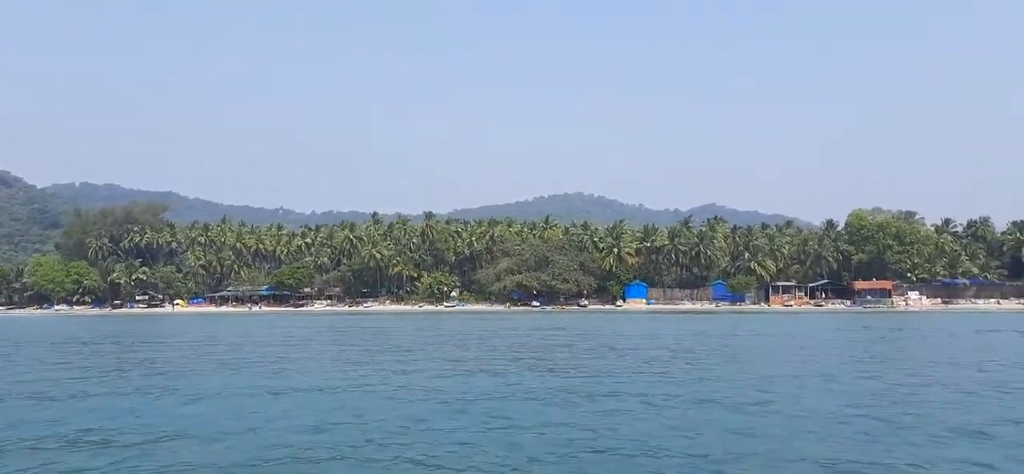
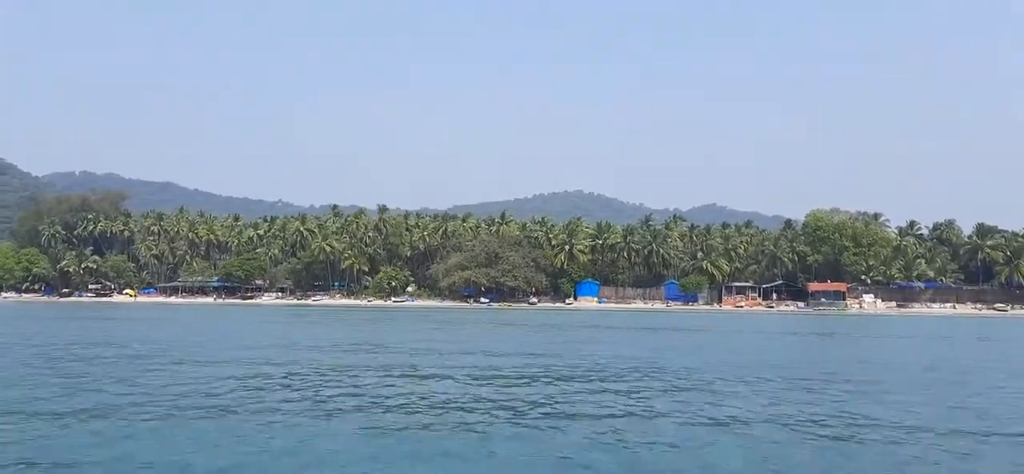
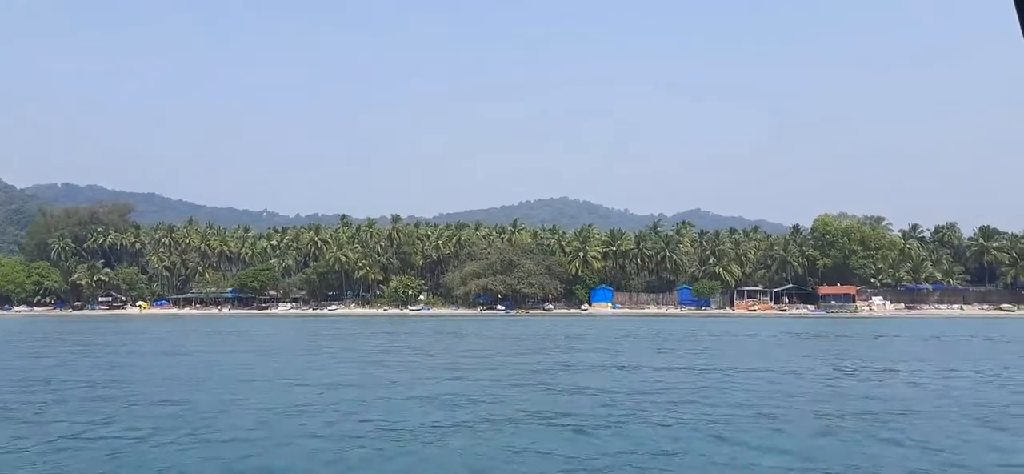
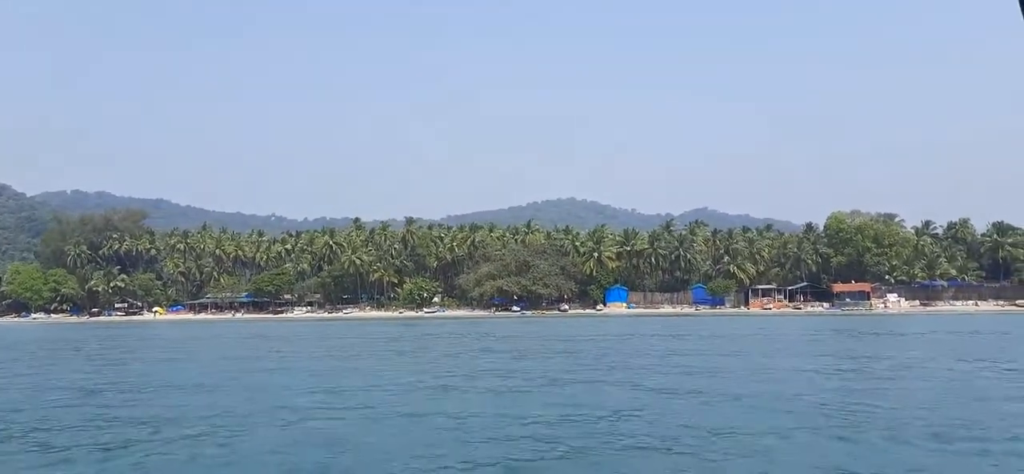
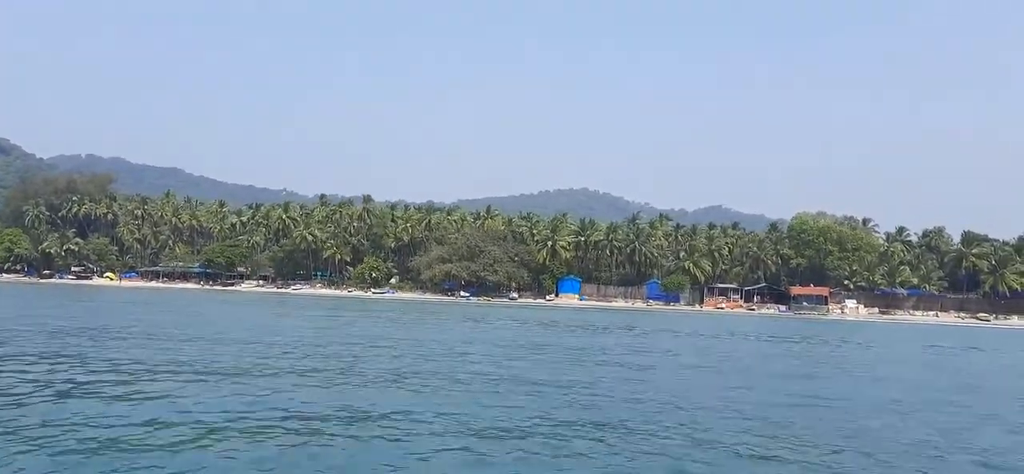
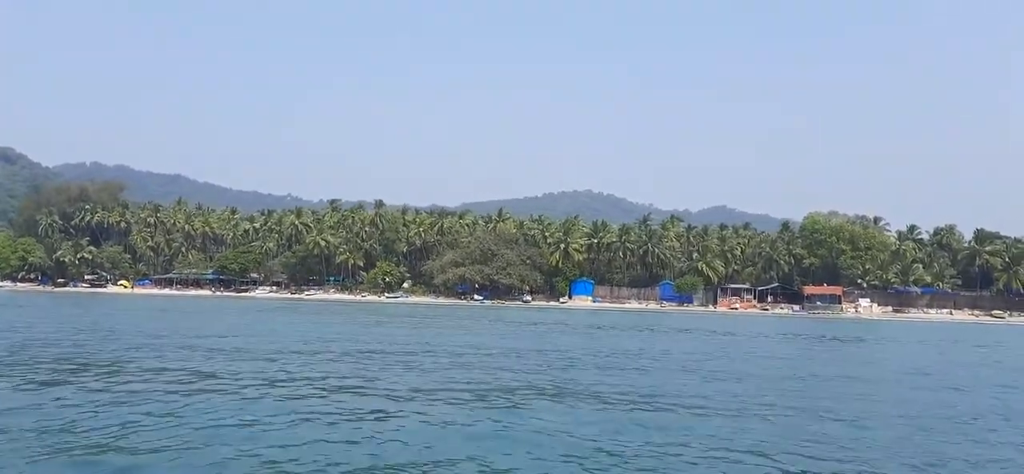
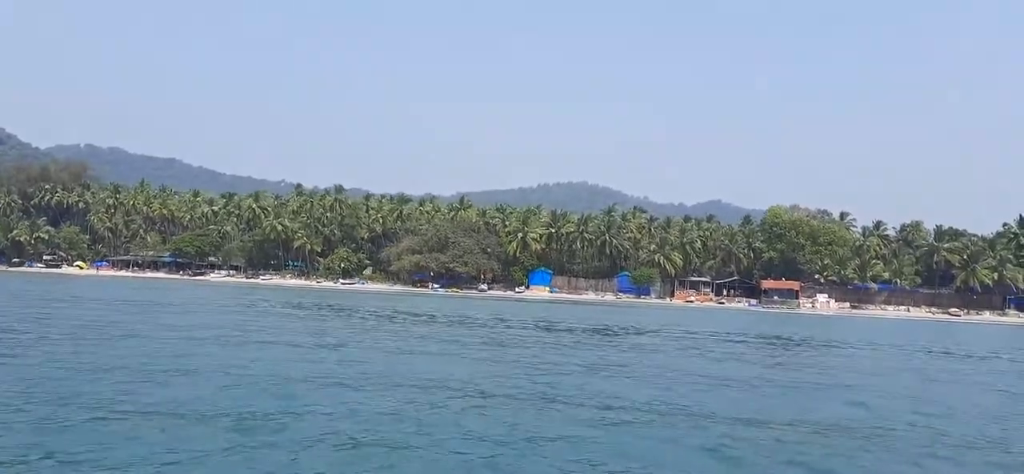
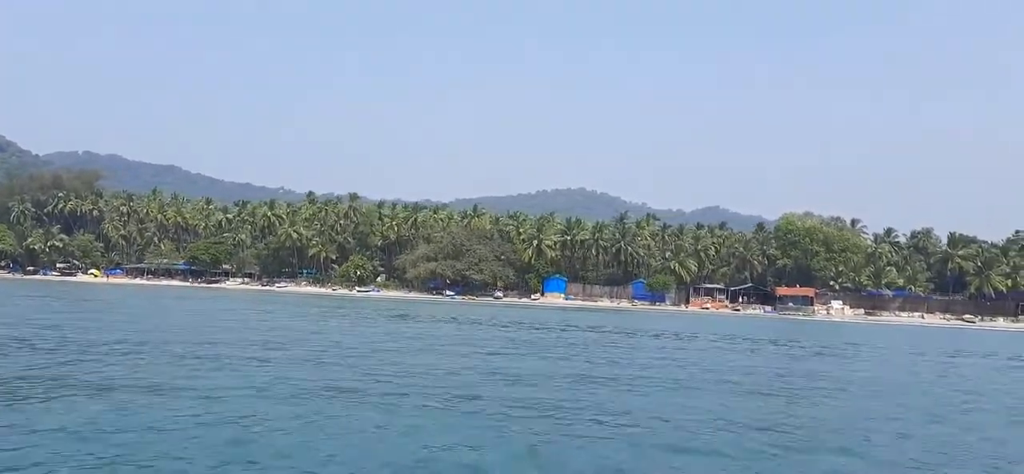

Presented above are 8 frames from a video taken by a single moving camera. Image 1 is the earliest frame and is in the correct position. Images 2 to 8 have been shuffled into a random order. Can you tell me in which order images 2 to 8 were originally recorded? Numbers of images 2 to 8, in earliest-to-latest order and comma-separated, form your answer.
4, 3, 2, 6, 5, 8, 7
